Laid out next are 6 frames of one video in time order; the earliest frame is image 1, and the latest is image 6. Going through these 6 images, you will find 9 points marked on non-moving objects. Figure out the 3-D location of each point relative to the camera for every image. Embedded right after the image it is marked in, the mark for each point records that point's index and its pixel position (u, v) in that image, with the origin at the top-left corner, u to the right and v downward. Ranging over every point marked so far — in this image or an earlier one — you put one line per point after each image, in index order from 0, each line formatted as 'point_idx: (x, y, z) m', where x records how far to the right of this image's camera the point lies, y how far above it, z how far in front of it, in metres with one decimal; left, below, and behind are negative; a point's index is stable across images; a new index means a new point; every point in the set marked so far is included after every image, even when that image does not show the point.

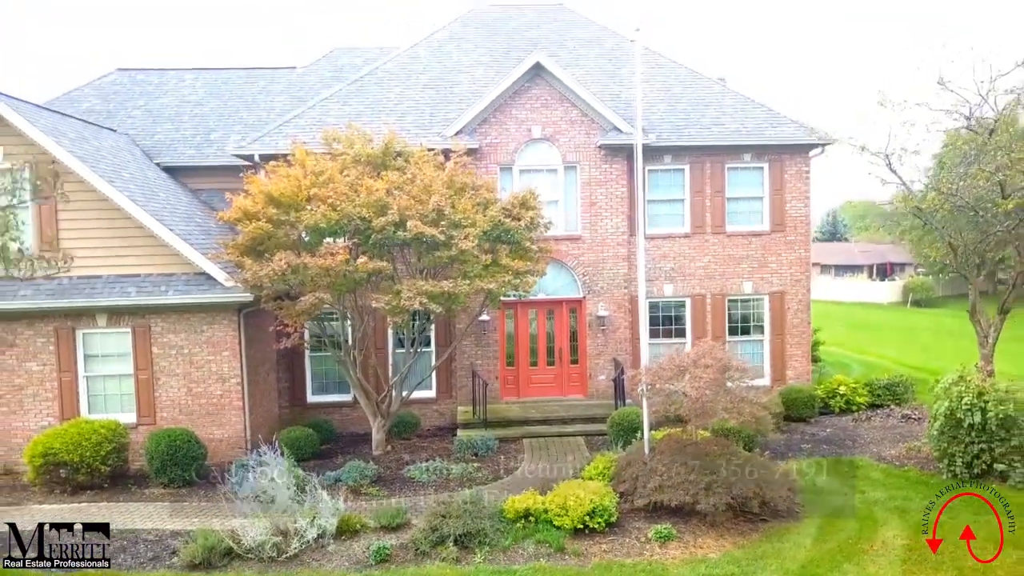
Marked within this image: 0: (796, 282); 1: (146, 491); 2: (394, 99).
0: (+5.2, +0.1, +15.1) m
1: (-5.0, -2.7, +11.1) m
2: (-2.2, +3.5, +15.2) m
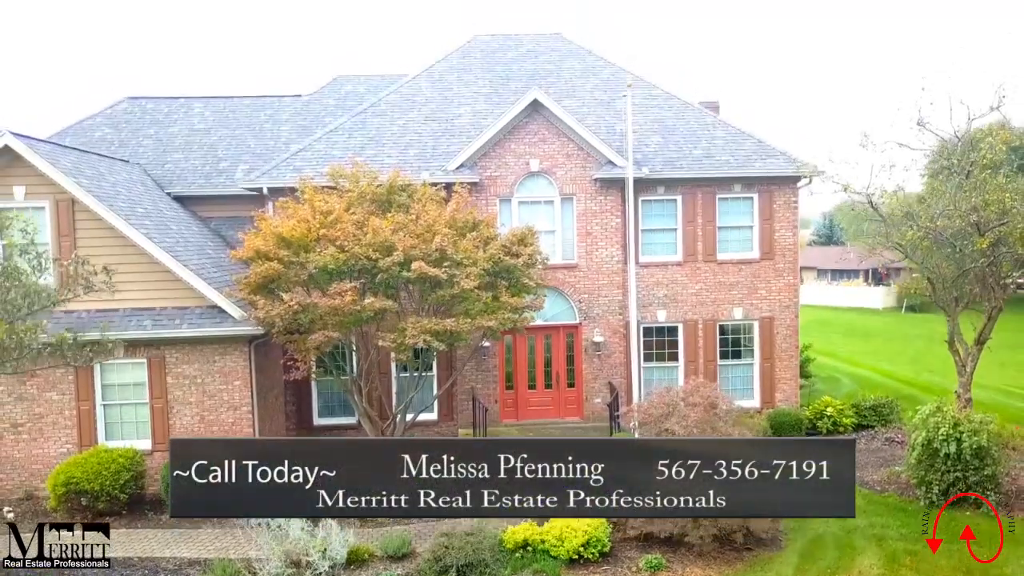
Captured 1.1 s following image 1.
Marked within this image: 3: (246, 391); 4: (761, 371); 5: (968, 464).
0: (+5.2, -0.4, +15.6) m
1: (-5.0, -3.3, +11.6) m
2: (-2.2, +3.0, +15.7) m
3: (-4.1, -1.6, +12.6) m
4: (+4.8, -1.6, +15.6) m
5: (+6.1, -2.4, +11.0) m
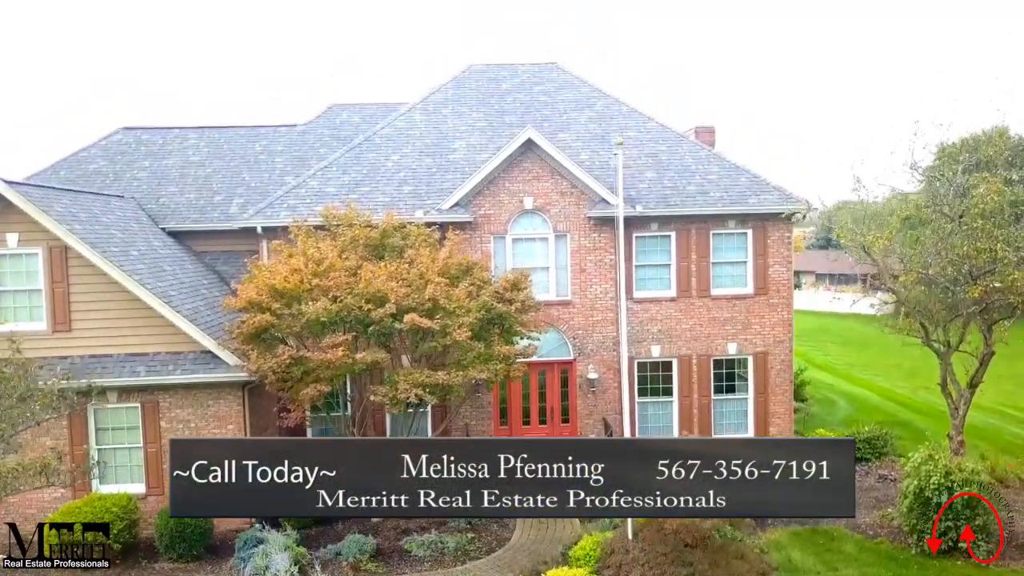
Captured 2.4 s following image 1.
0: (+5.1, -1.1, +15.6) m
1: (-5.1, -3.9, +11.6) m
2: (-2.3, +2.3, +15.8) m
3: (-4.2, -2.3, +12.7) m
4: (+4.7, -2.2, +15.7) m
5: (+6.0, -3.0, +11.0) m
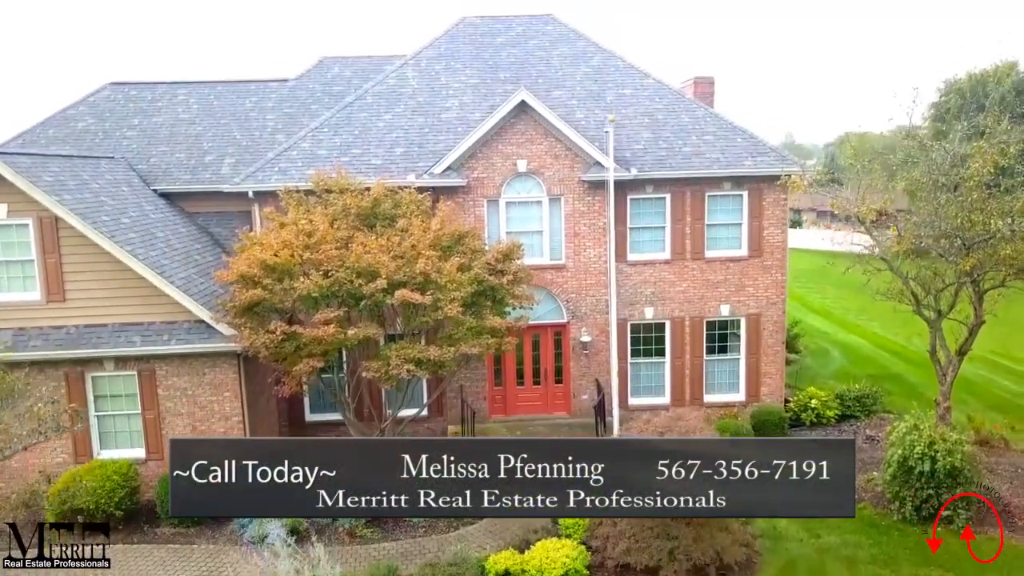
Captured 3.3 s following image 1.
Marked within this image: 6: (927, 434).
0: (+5.0, -0.3, +15.7) m
1: (-5.2, -3.6, +12.0) m
2: (-2.5, +3.1, +15.6) m
3: (-4.3, -1.8, +12.8) m
4: (+4.6, -1.5, +15.8) m
5: (+5.9, -2.7, +11.3) m
6: (+5.9, -2.1, +11.5) m
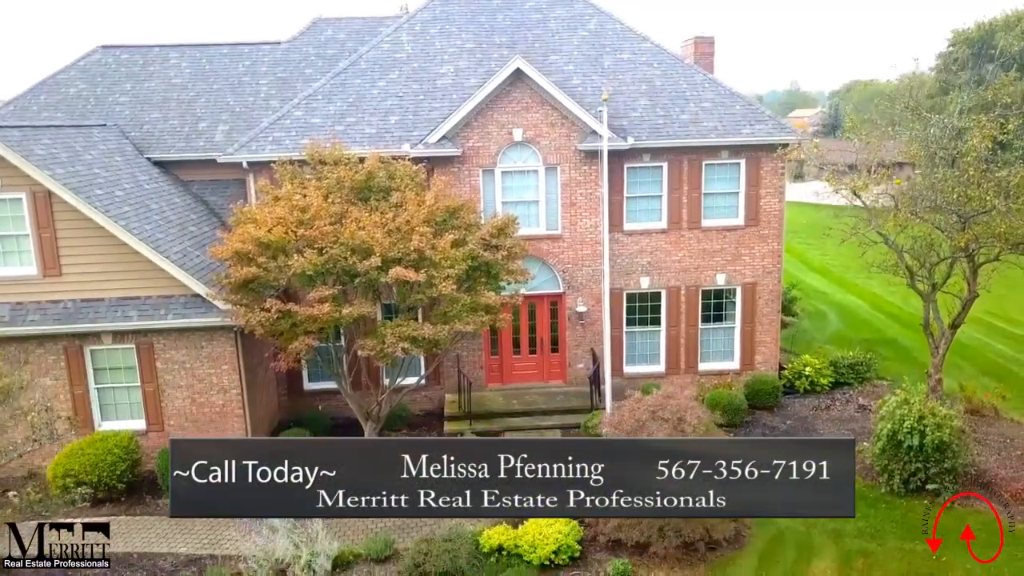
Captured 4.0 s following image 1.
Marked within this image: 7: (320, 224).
0: (+4.9, +0.3, +15.7) m
1: (-5.3, -3.2, +12.2) m
2: (-2.5, +3.6, +15.4) m
3: (-4.4, -1.4, +13.0) m
4: (+4.5, -0.9, +15.9) m
5: (+5.8, -2.3, +11.4) m
6: (+5.8, -1.7, +11.6) m
7: (-2.6, +0.8, +11.2) m
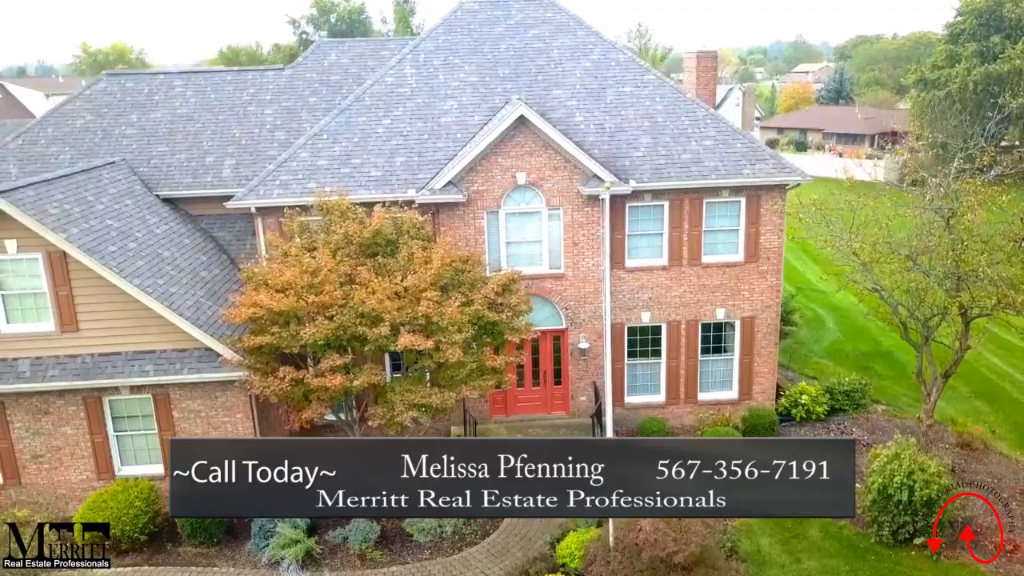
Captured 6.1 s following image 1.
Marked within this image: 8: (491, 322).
0: (+5.0, -0.4, +16.1) m
1: (-5.2, -4.1, +12.7) m
2: (-2.5, +2.9, +15.5) m
3: (-4.3, -2.2, +13.4) m
4: (+4.6, -1.6, +16.3) m
5: (+5.9, -3.2, +11.9) m
6: (+5.9, -2.6, +12.1) m
7: (-2.6, -0.1, +11.5) m
8: (-0.3, -0.5, +12.2) m
